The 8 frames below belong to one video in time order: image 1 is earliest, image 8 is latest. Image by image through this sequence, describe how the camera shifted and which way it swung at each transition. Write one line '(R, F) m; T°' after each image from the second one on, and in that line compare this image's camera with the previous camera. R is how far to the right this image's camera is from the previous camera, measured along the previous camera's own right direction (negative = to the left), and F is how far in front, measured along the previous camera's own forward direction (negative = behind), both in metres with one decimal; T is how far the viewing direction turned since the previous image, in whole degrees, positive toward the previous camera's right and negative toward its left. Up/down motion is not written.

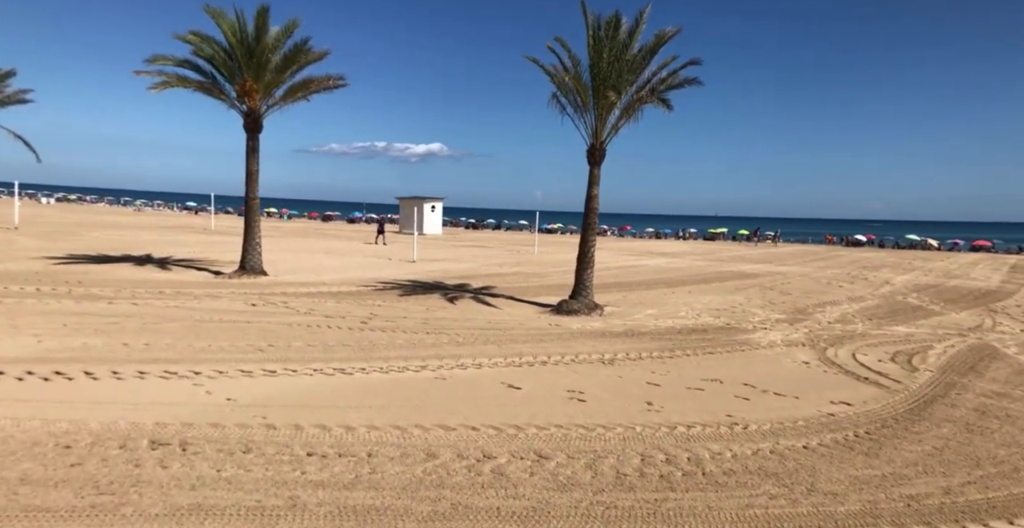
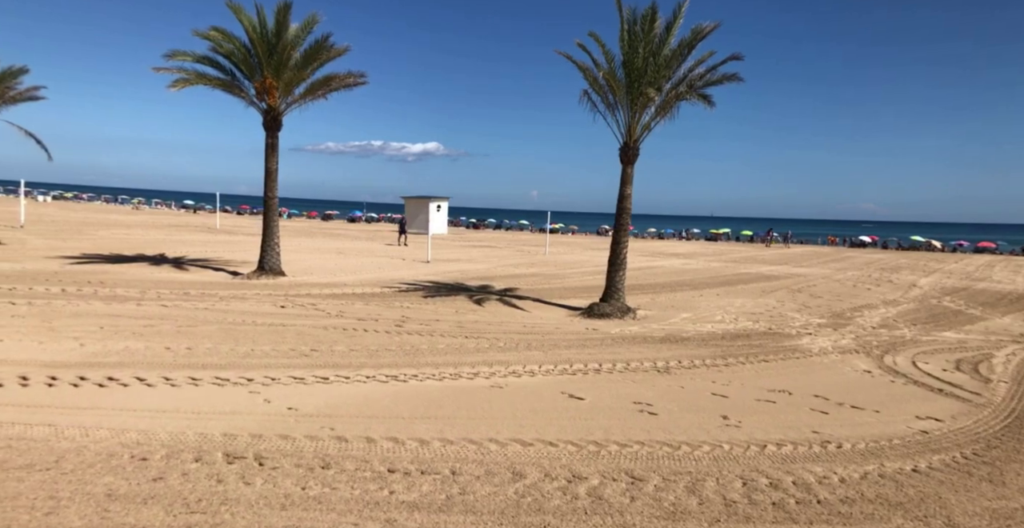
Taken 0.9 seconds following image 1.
(-0.2, +0.1) m; -2°
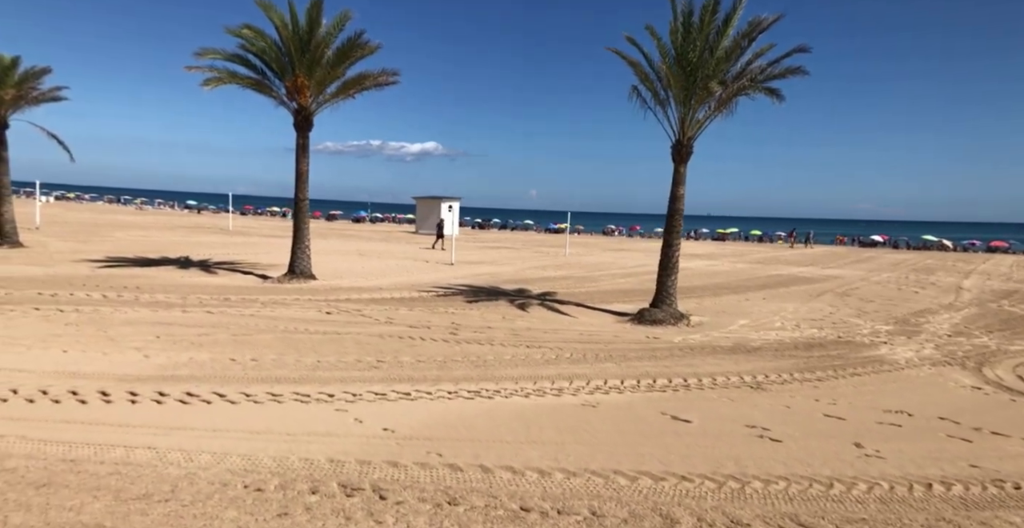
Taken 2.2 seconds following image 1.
(-0.4, +0.2) m; -3°
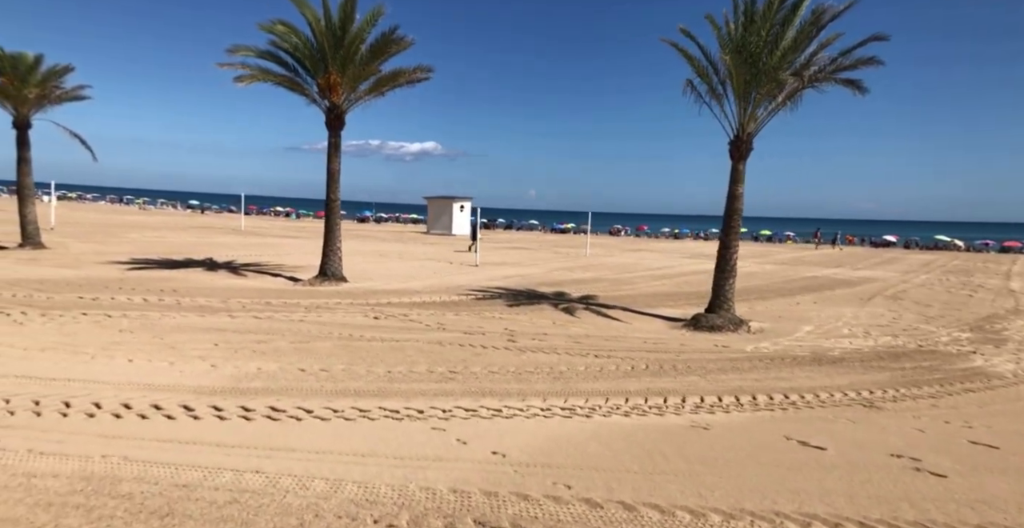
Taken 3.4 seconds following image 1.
(-0.4, +0.2) m; -4°
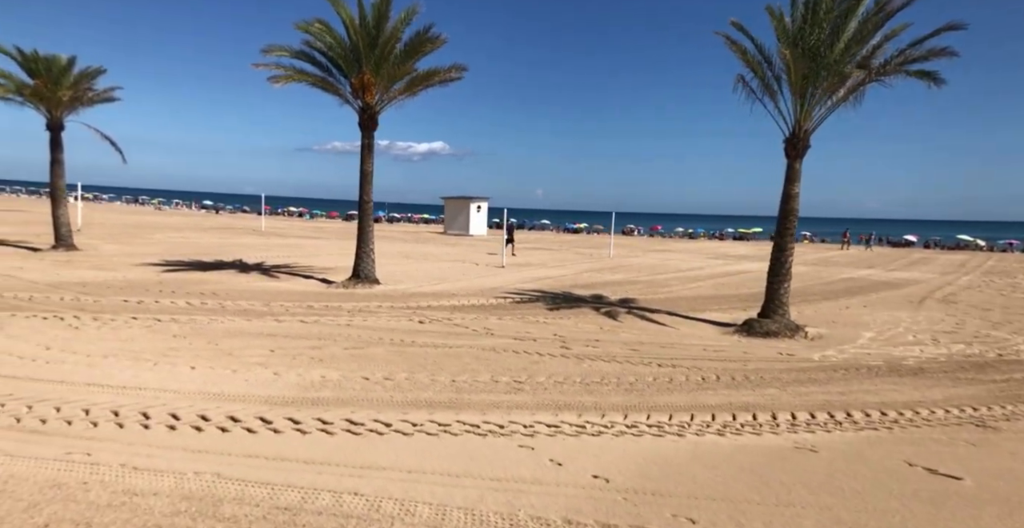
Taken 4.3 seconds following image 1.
(-0.3, +0.1) m; -3°
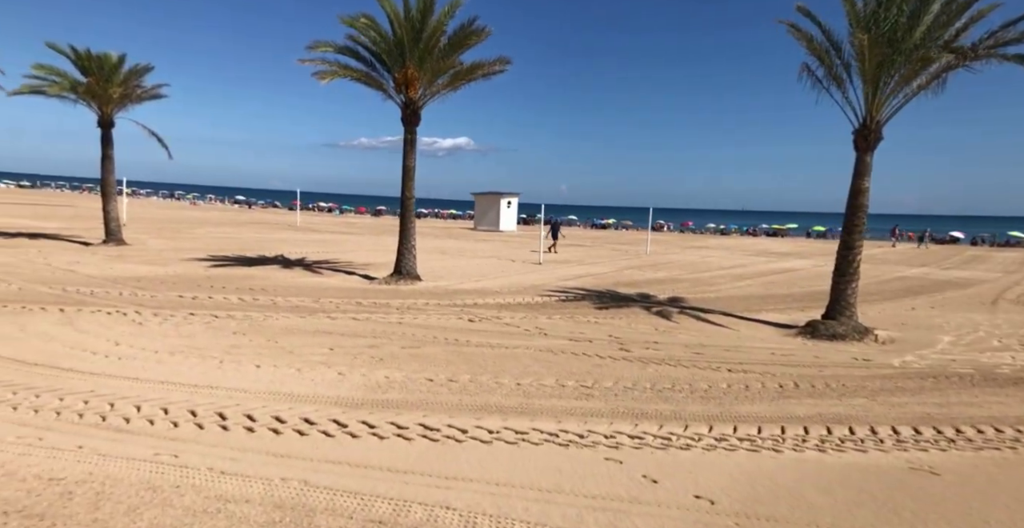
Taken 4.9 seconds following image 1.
(-0.3, +0.1) m; -4°
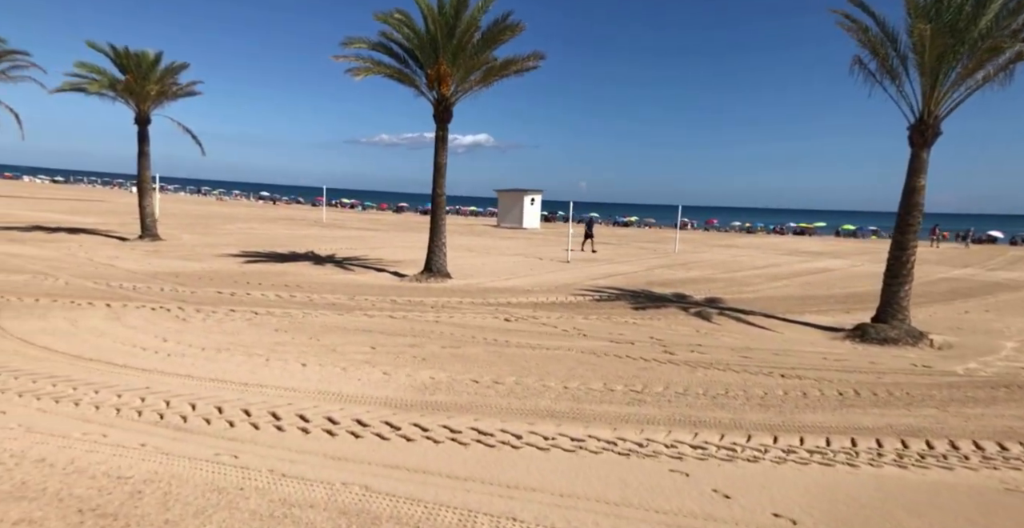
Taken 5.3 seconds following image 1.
(-0.2, +0.1) m; -3°
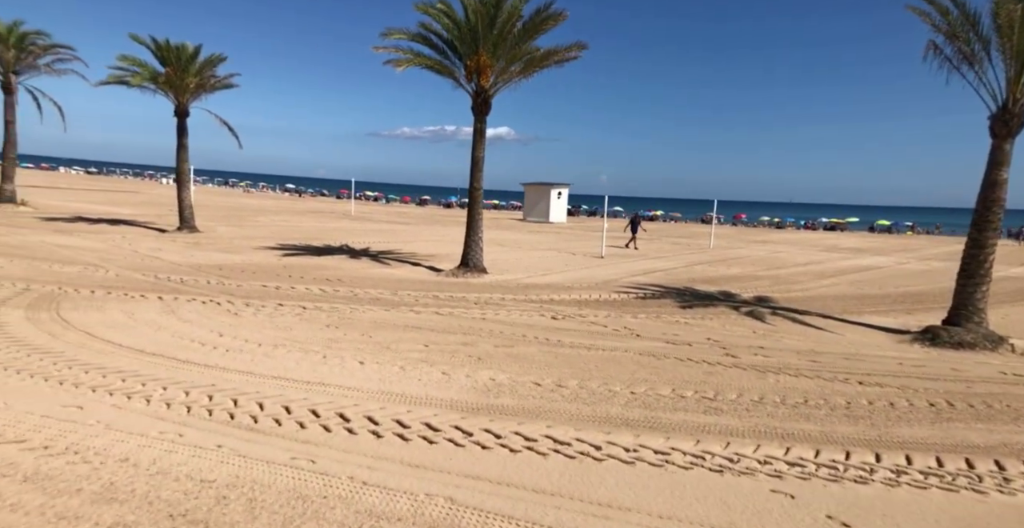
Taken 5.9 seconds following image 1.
(-0.3, +0.2) m; -4°
